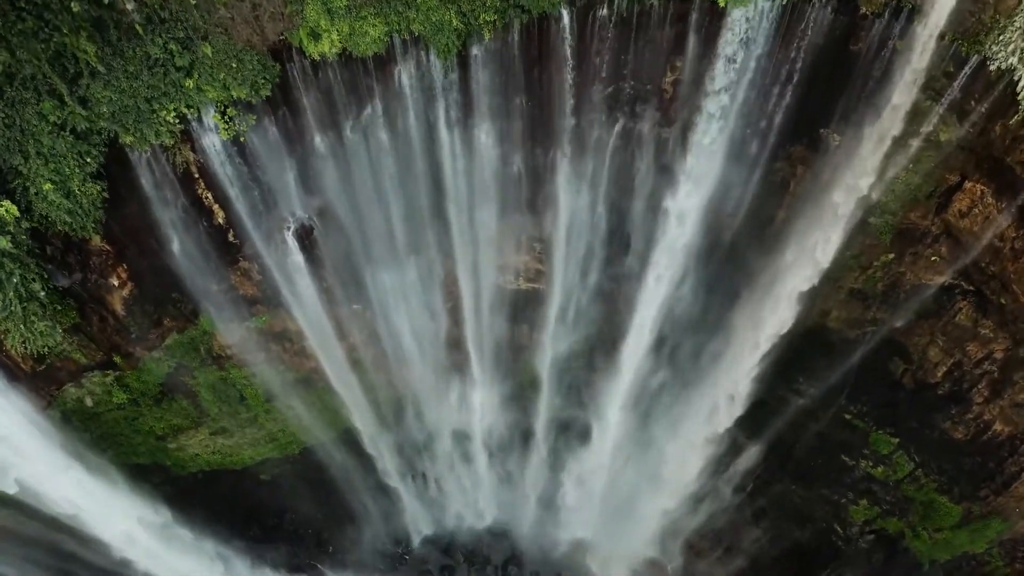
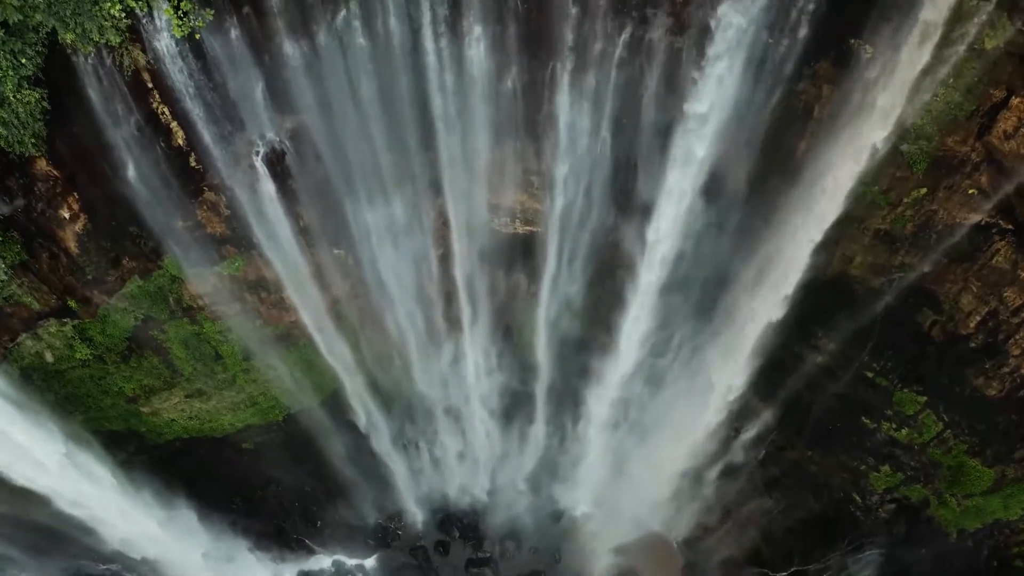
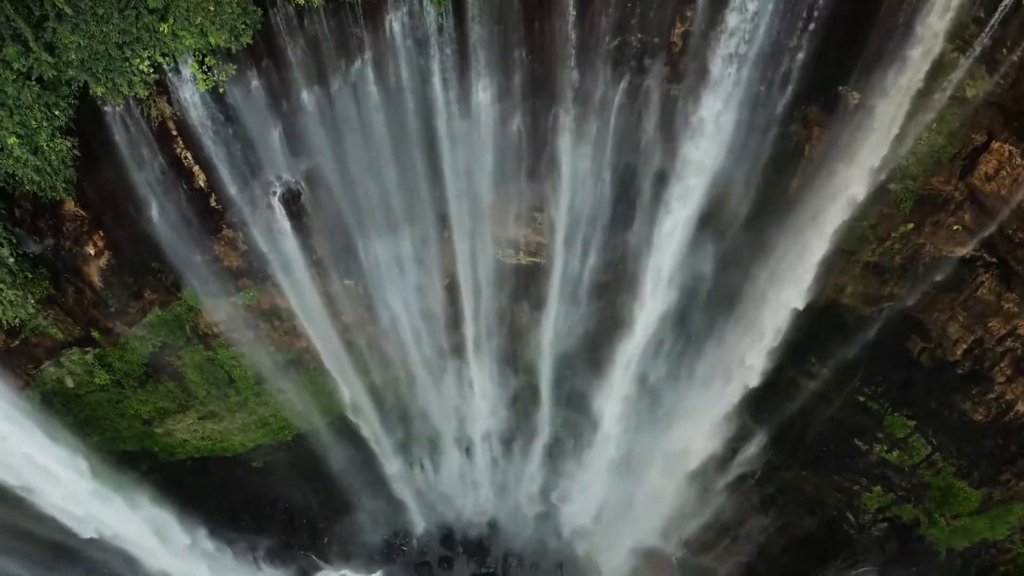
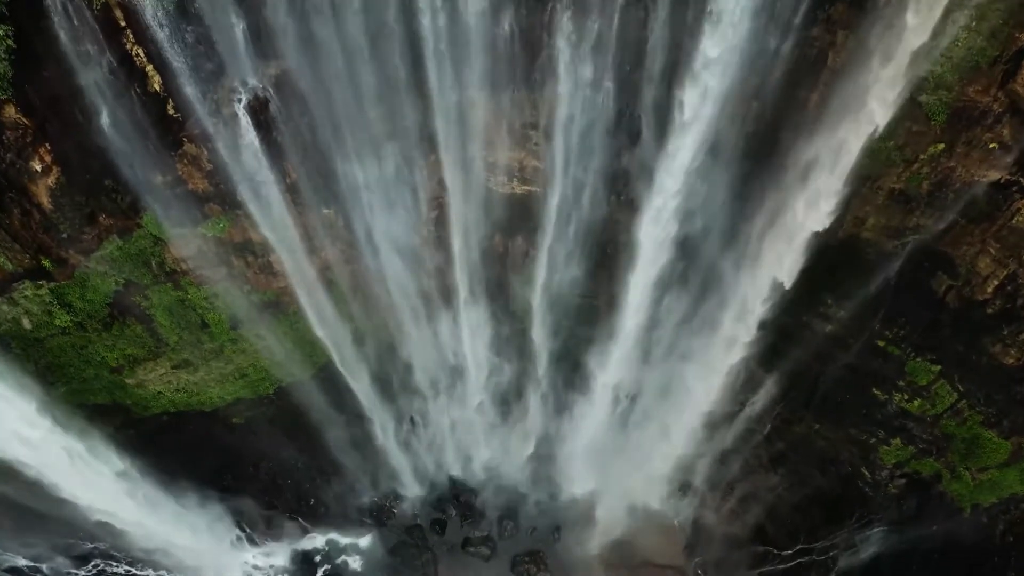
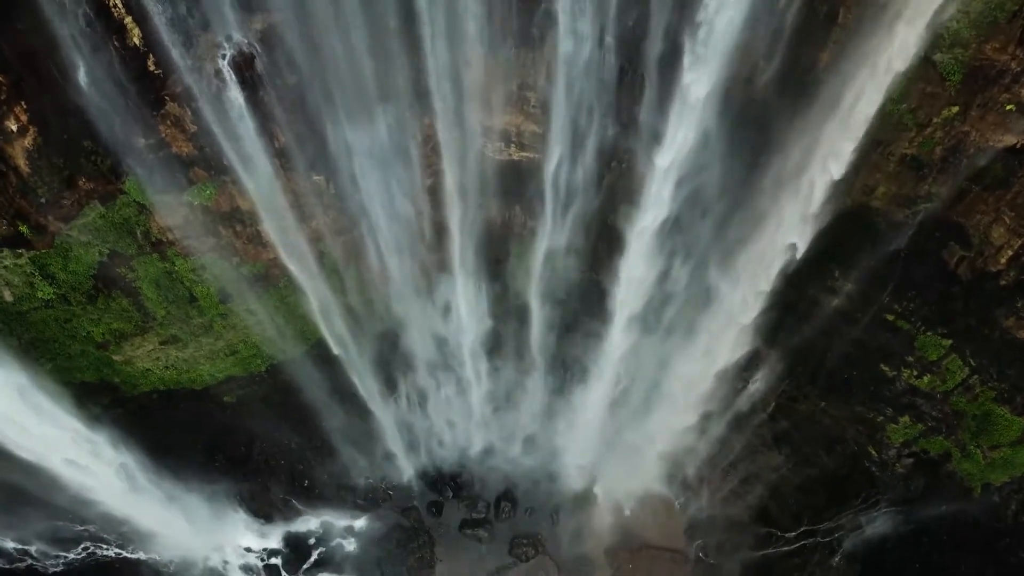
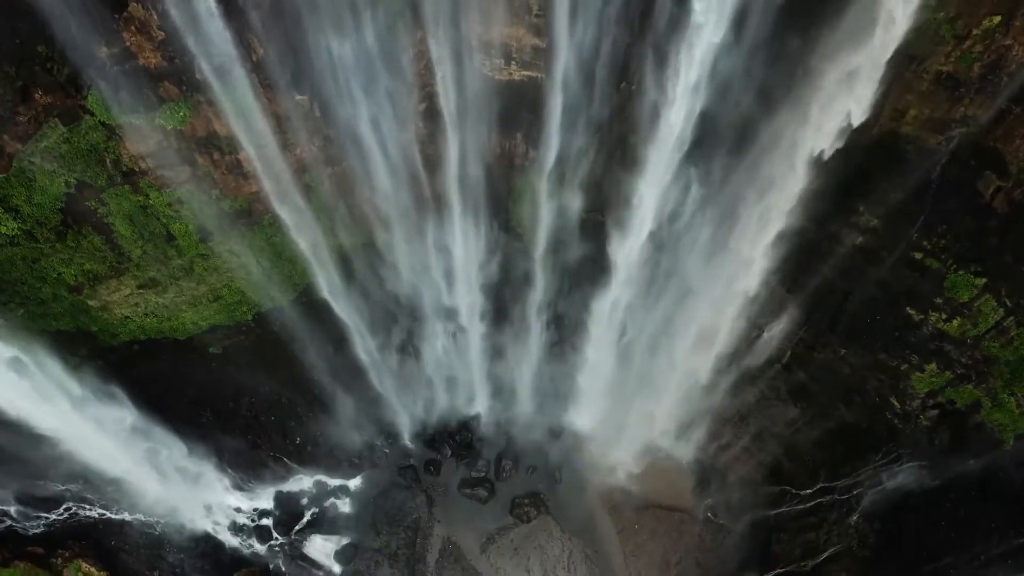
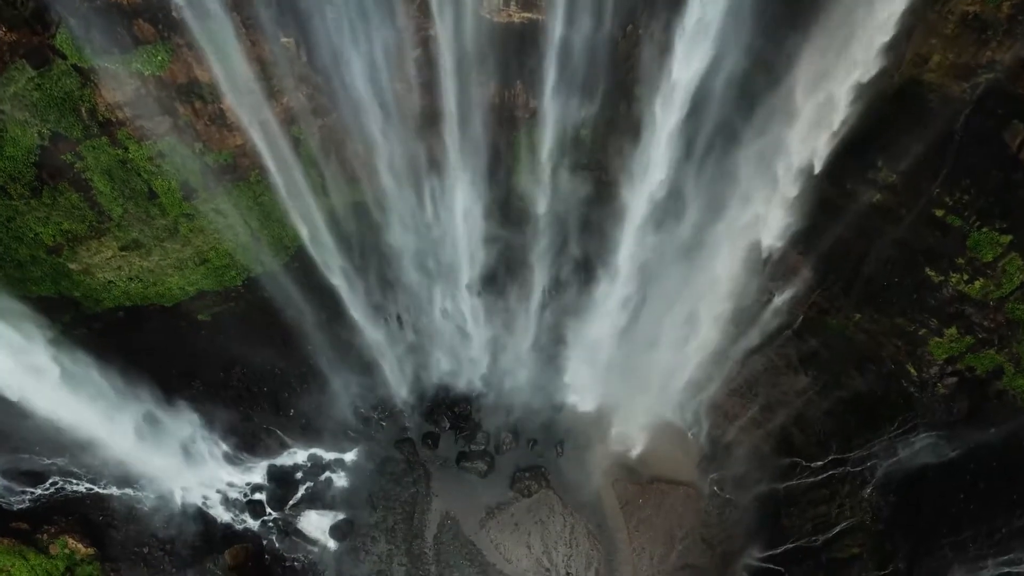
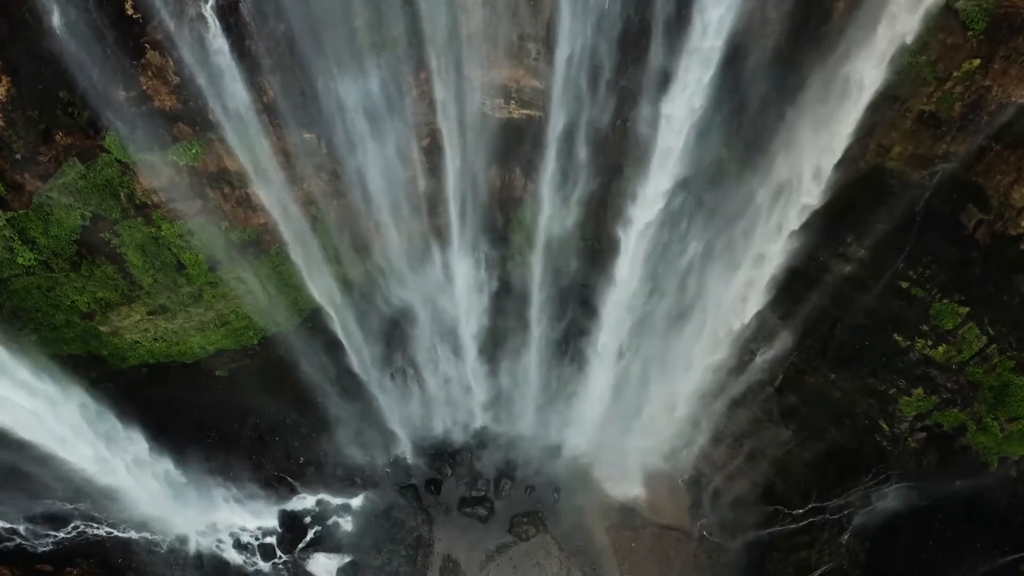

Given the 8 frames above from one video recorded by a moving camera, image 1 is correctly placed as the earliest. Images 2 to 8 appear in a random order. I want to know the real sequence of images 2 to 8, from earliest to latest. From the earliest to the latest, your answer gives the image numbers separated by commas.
3, 2, 4, 5, 8, 6, 7
